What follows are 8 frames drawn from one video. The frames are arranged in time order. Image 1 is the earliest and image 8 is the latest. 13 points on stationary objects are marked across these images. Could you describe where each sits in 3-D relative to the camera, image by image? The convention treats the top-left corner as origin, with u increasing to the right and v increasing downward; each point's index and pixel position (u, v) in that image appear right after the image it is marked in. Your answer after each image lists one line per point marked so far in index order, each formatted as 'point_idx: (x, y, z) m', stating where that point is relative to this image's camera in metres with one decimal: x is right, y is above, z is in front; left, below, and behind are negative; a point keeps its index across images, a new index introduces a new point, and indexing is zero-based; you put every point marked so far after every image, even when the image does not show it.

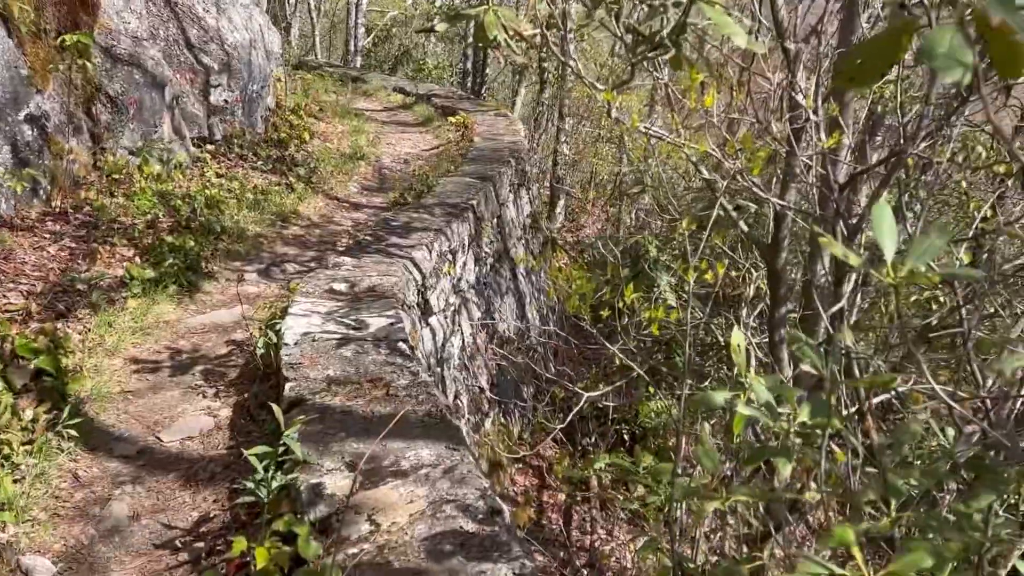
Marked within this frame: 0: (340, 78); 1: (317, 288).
0: (-2.5, +2.9, +12.0) m
1: (-0.9, 0.0, +3.9) m
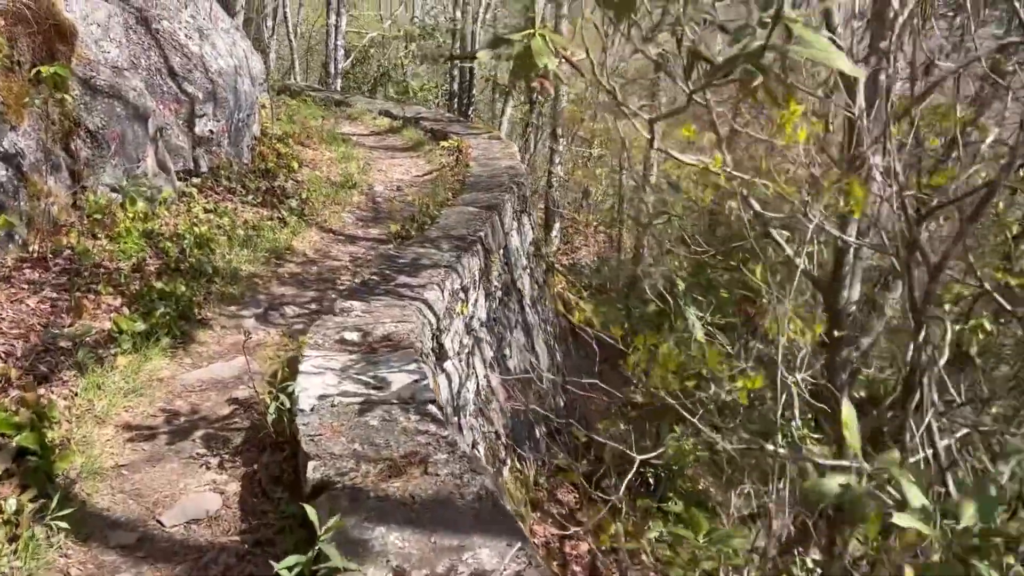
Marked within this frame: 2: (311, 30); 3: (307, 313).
0: (-2.6, +2.5, +11.7) m
1: (-0.8, -0.2, +3.5) m
2: (-4.7, +6.0, +19.9) m
3: (-1.1, -0.1, +4.6) m
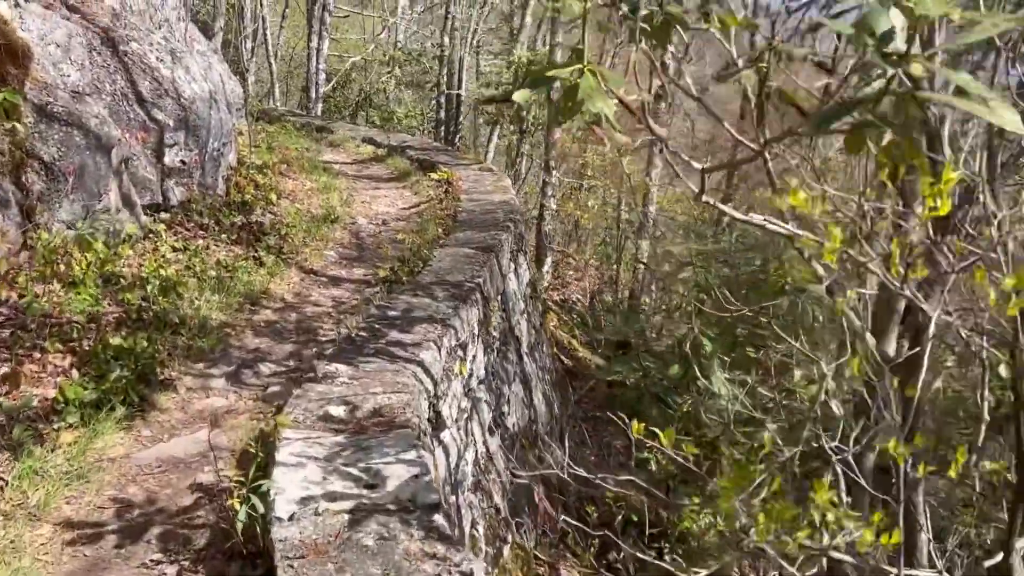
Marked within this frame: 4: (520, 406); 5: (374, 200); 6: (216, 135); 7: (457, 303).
0: (-2.8, +2.1, +11.2) m
1: (-0.7, -0.4, +3.0) m
2: (-5.1, +5.4, +19.5) m
3: (-1.1, -0.4, +4.1) m
4: (0.0, -0.7, +5.3) m
5: (-1.3, +0.9, +8.2) m
6: (-2.2, +1.1, +6.4) m
7: (-0.3, -0.1, +4.3) m
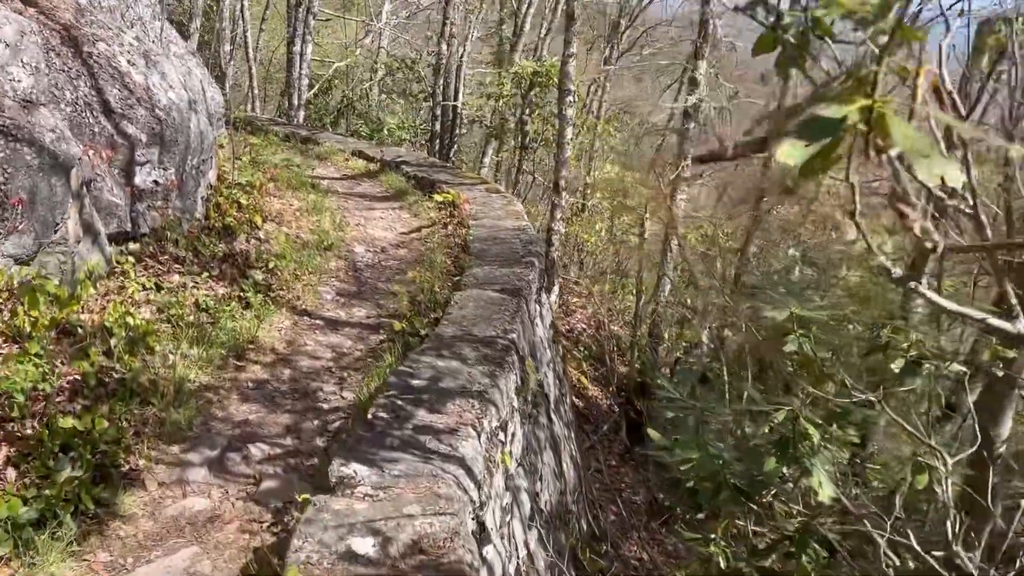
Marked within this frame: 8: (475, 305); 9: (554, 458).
0: (-2.7, +1.8, +10.4) m
1: (-0.5, -0.7, +2.2) m
2: (-5.3, +5.0, +18.6) m
3: (-0.9, -0.7, +3.3) m
4: (+0.2, -1.0, +4.5) m
5: (-1.3, +0.6, +7.4) m
6: (-2.1, +0.9, +5.5) m
7: (-0.1, -0.3, +3.5) m
8: (-0.2, -0.1, +4.4) m
9: (+0.2, -0.9, +4.7) m
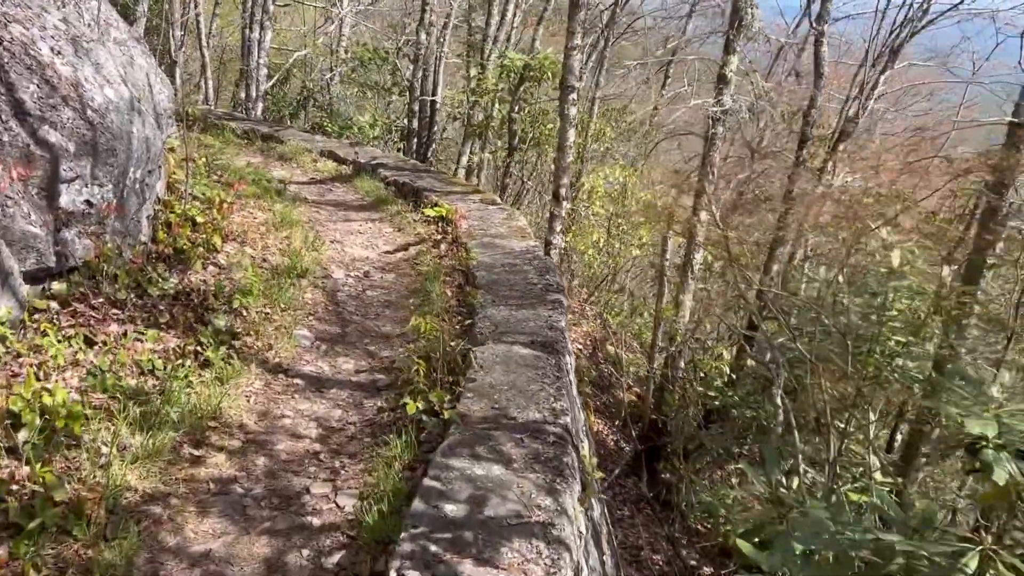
0: (-2.9, +1.6, +9.3) m
1: (-0.2, -1.0, +1.3) m
2: (-5.8, +5.0, +17.3) m
3: (-0.7, -0.9, +2.3) m
4: (+0.4, -1.2, +3.5) m
5: (-1.2, +0.4, +6.4) m
6: (-2.0, +0.7, +4.5) m
7: (+0.1, -0.6, +2.6) m
8: (0.0, -0.3, +3.5) m
9: (+0.4, -1.2, +3.7) m
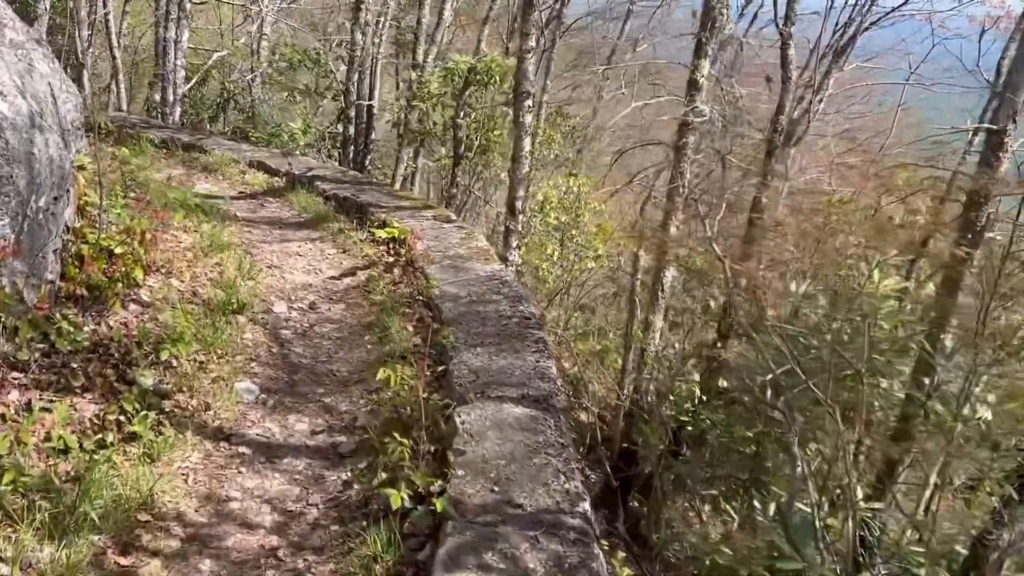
0: (-3.4, +1.4, +8.5) m
1: (-0.1, -1.1, +0.7) m
2: (-7.1, +4.6, +16.2) m
3: (-0.6, -1.1, +1.8) m
4: (+0.4, -1.4, +3.1) m
5: (-1.5, +0.2, +5.8) m
6: (-2.1, +0.4, +3.8) m
7: (+0.2, -0.8, +2.1) m
8: (-0.1, -0.5, +2.9) m
9: (+0.3, -1.3, +3.2) m
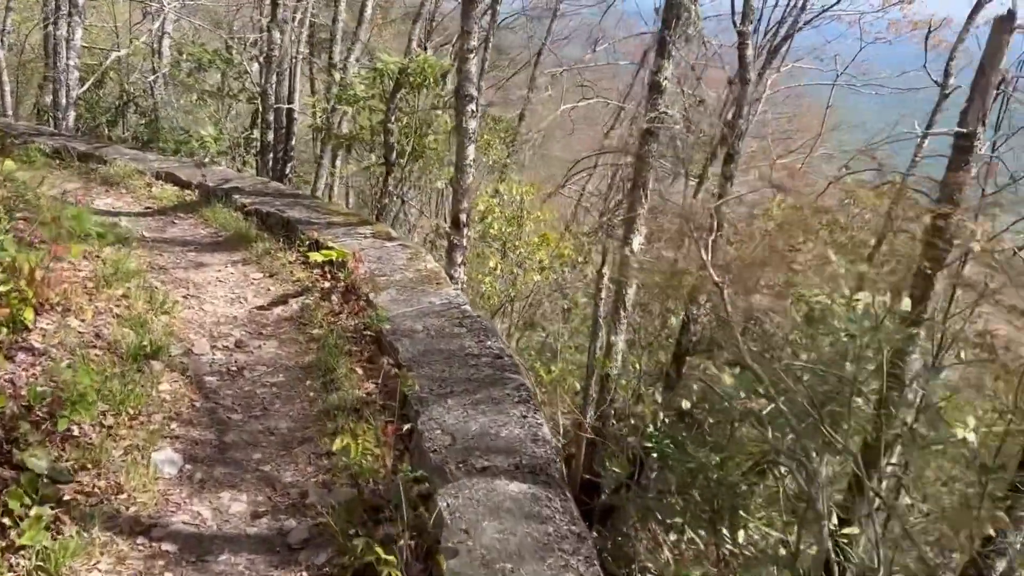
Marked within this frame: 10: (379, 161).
0: (-4.0, +1.1, +7.5) m
1: (+0.2, -1.3, +0.2) m
2: (-8.5, +4.3, +14.9) m
3: (-0.5, -1.3, +1.2) m
4: (+0.4, -1.5, +2.5) m
5: (-1.8, 0.0, +5.0) m
6: (-2.2, +0.2, +3.0) m
7: (+0.3, -0.9, +1.5) m
8: (-0.1, -0.7, +2.4) m
9: (+0.3, -1.5, +2.7) m
10: (-1.3, +1.2, +8.3) m
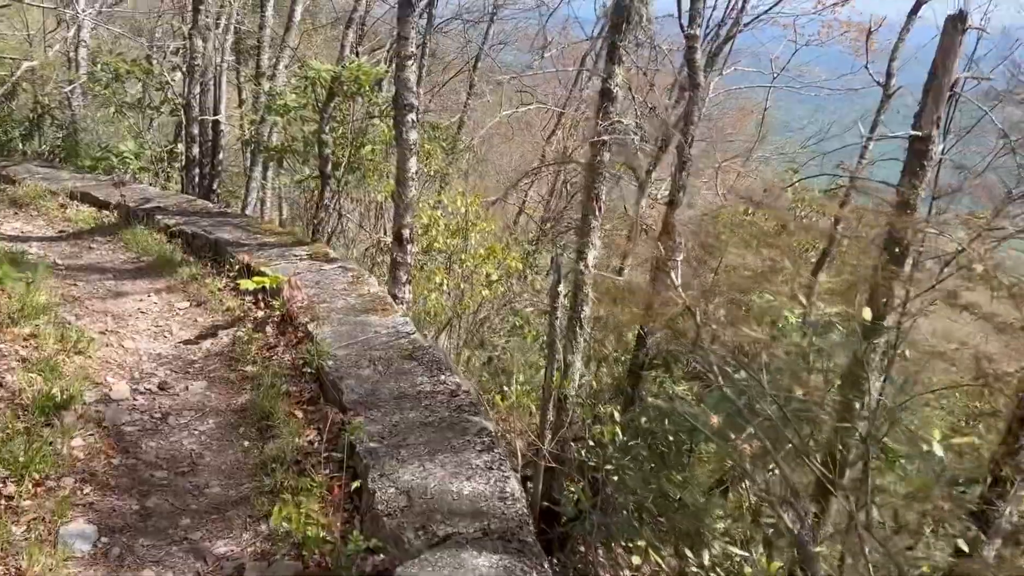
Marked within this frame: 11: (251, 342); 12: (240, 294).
0: (-4.5, +0.9, +6.9) m
1: (+0.3, -1.4, -0.1) m
2: (-9.6, +3.8, +14.0) m
3: (-0.4, -1.4, +0.8) m
4: (+0.3, -1.6, +2.2) m
5: (-2.1, -0.2, +4.6) m
6: (-2.3, +0.1, +2.5) m
7: (+0.3, -1.0, +1.2) m
8: (-0.1, -0.8, +2.0) m
9: (+0.3, -1.6, +2.4) m
10: (-1.8, +1.1, +7.9) m
11: (-1.3, -0.3, +4.3) m
12: (-1.6, 0.0, +4.9) m
